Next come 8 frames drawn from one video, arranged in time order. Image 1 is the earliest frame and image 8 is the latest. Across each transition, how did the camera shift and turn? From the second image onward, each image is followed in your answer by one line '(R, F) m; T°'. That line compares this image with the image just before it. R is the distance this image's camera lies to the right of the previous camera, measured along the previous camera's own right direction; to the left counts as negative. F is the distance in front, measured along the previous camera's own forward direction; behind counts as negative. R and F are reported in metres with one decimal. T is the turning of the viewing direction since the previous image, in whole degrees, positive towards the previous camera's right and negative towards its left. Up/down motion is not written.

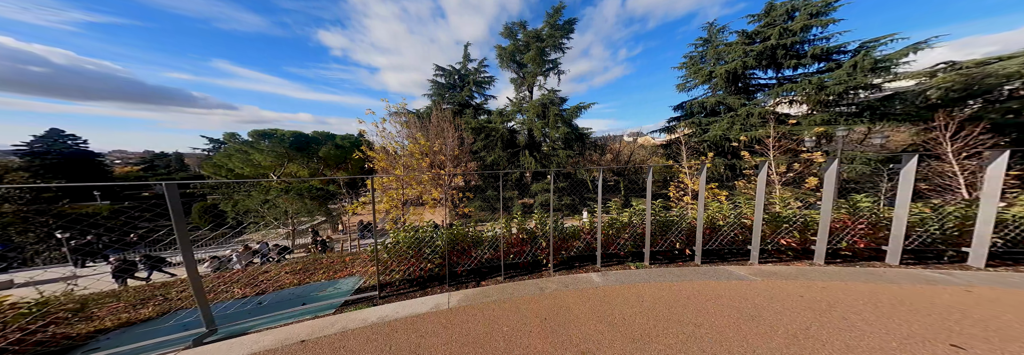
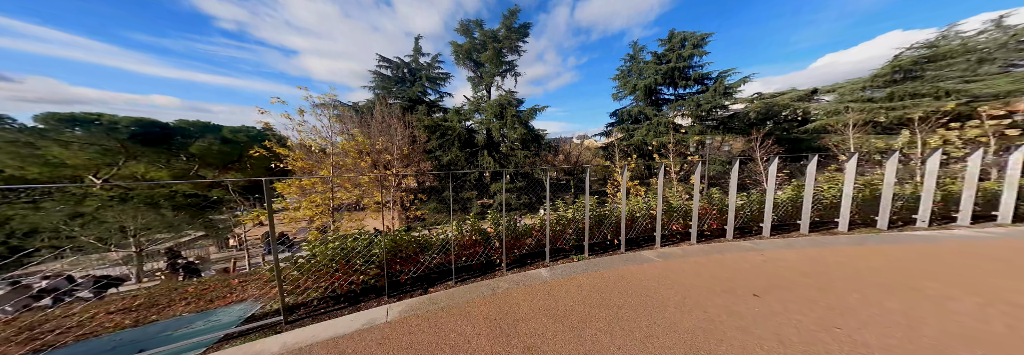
(0.0, 0.0) m; +15°
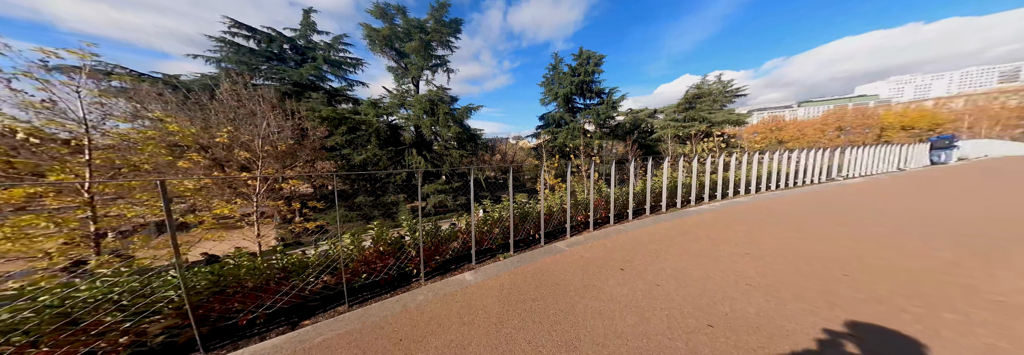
(+0.2, 0.0) m; +16°
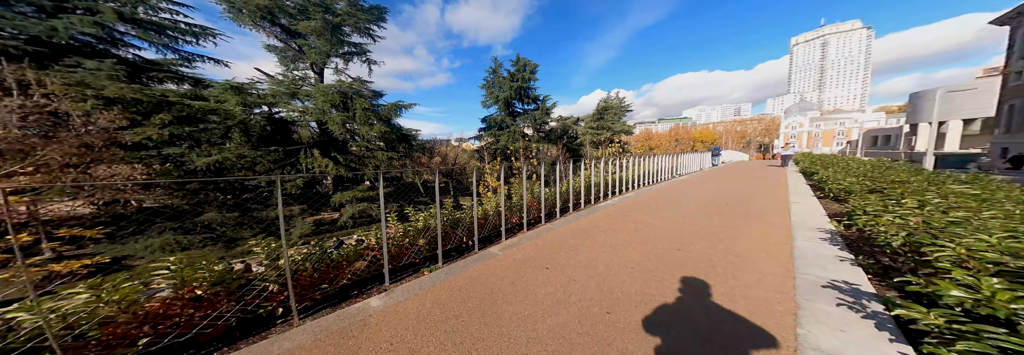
(+0.2, +0.2) m; +15°
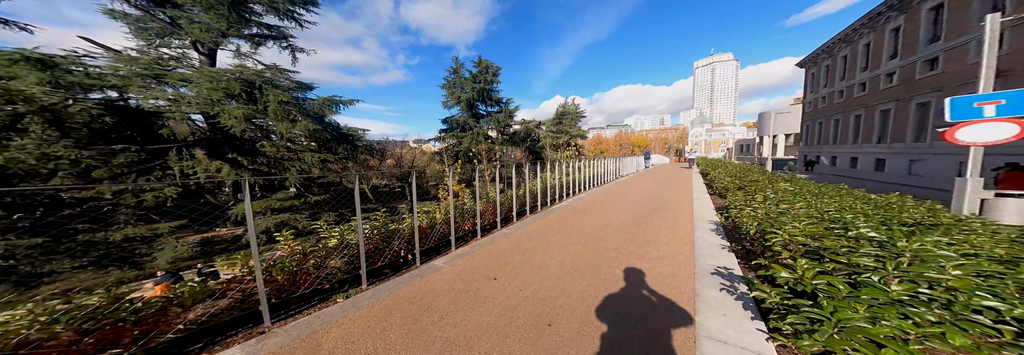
(+0.3, +0.1) m; +11°
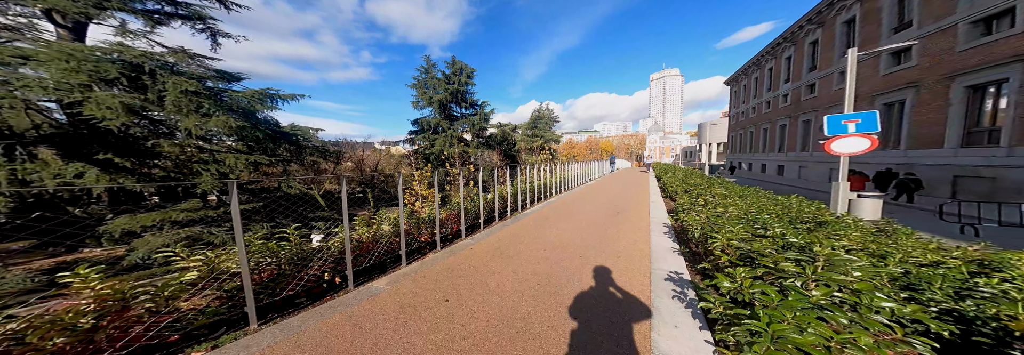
(+0.1, +0.2) m; +9°
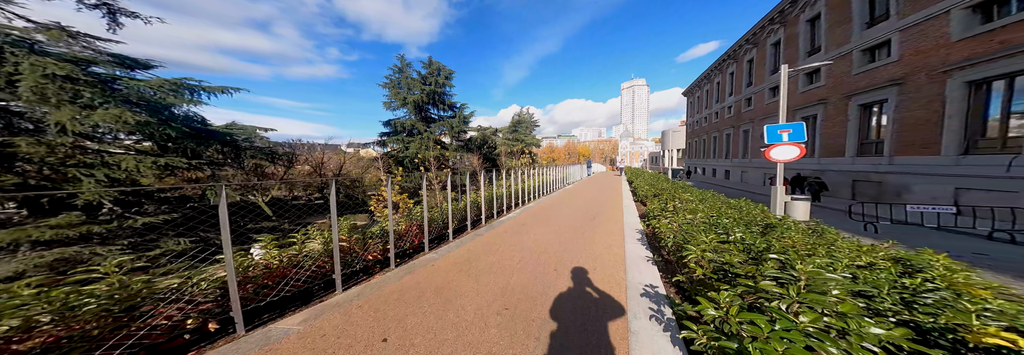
(+0.1, +0.2) m; +7°
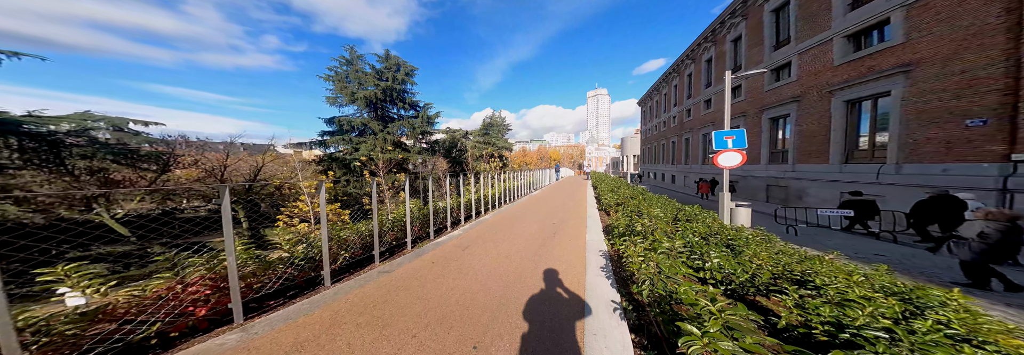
(+0.4, +0.9) m; +10°
